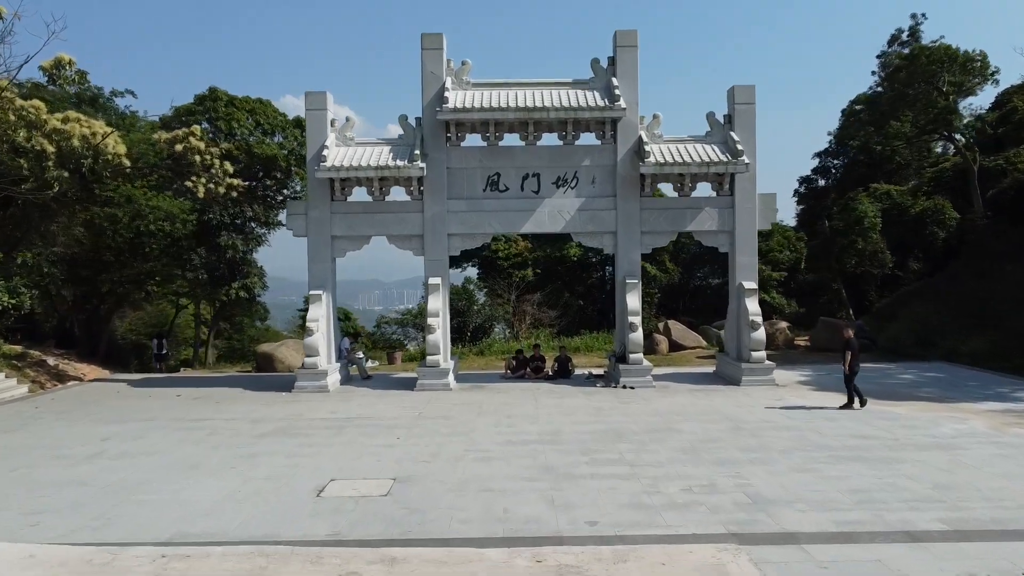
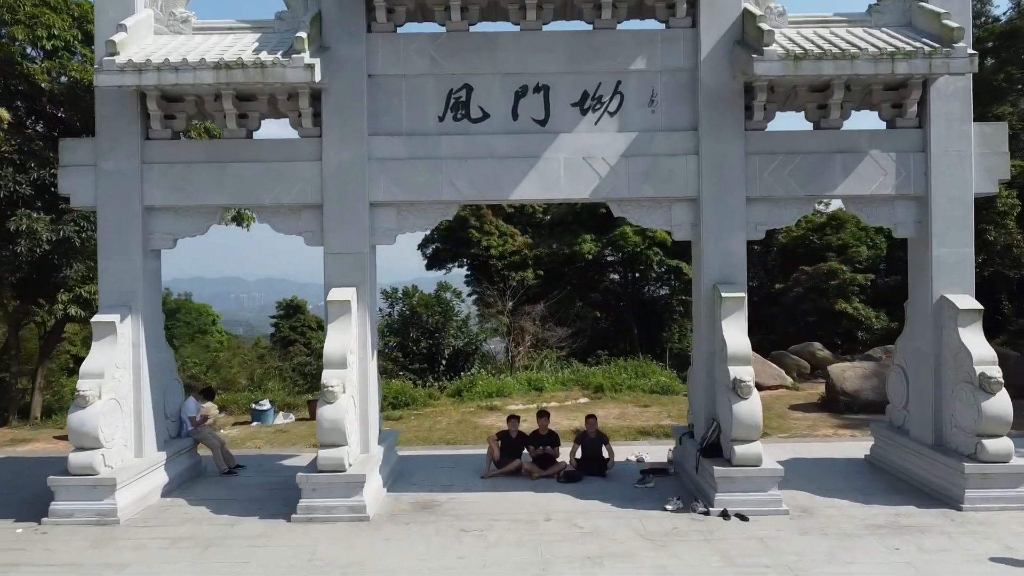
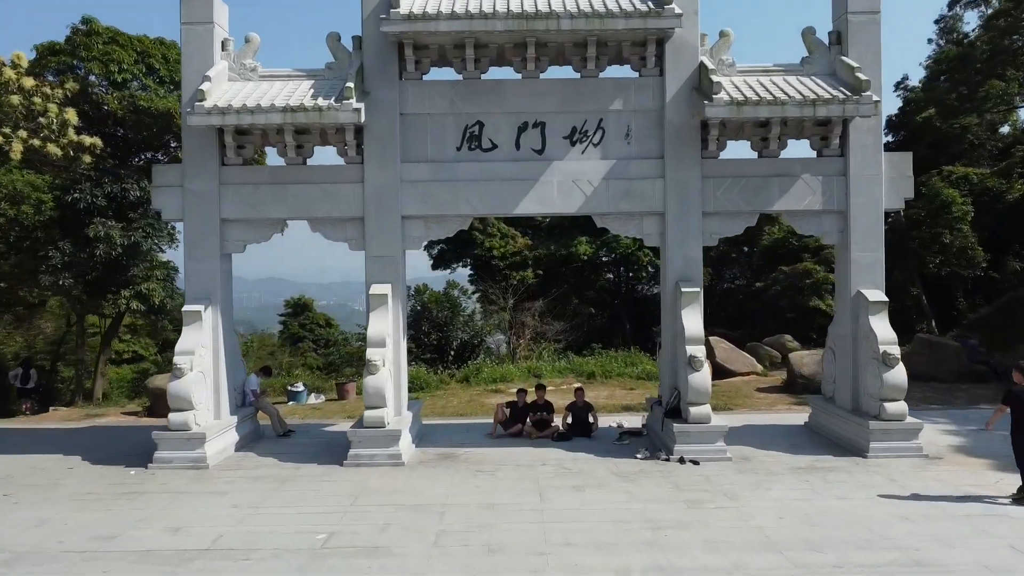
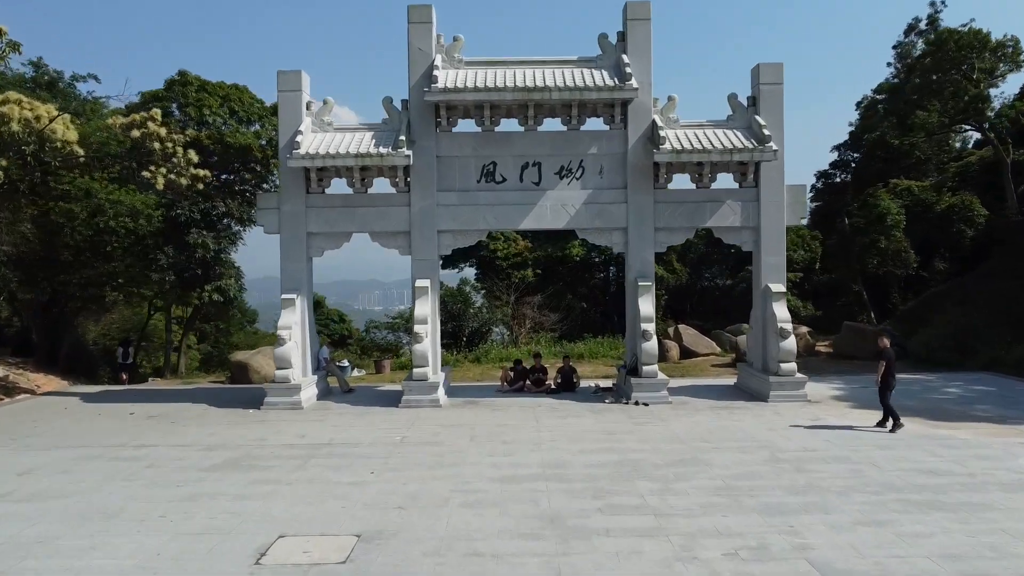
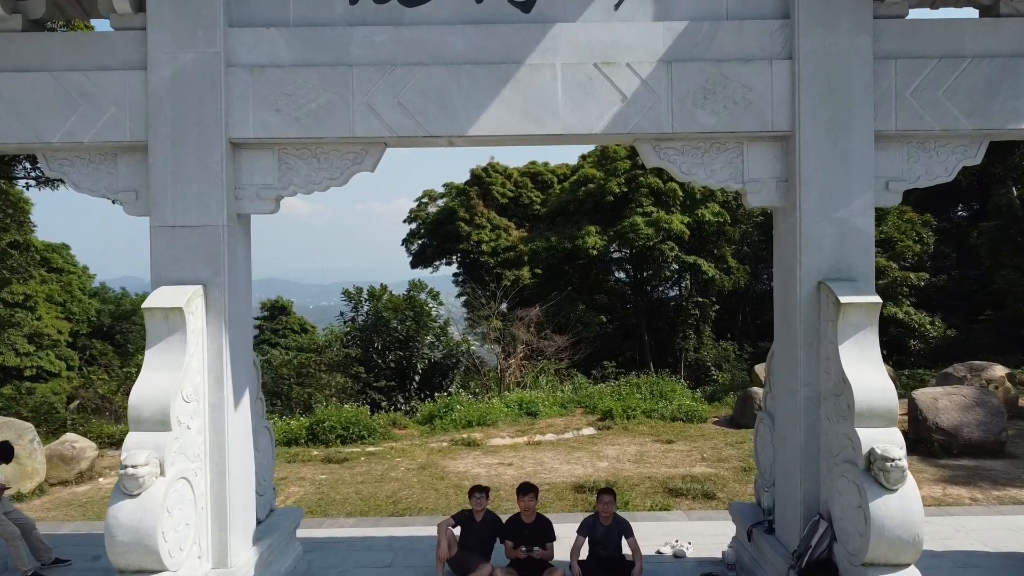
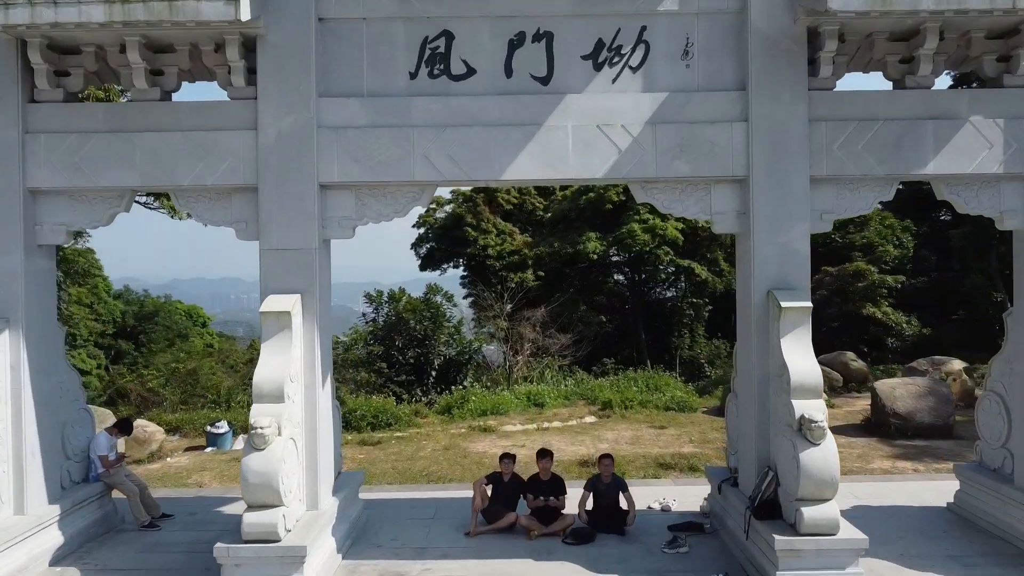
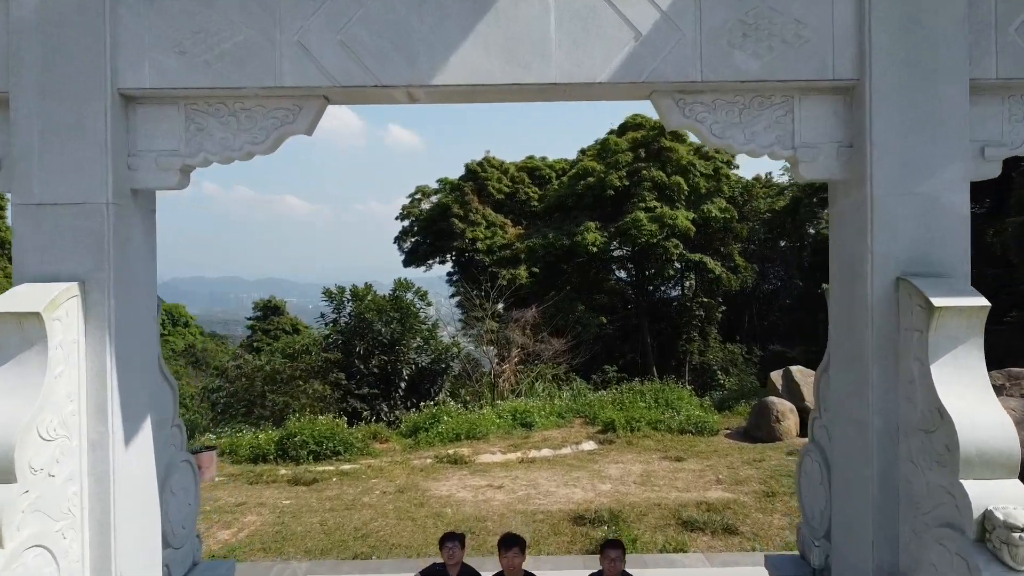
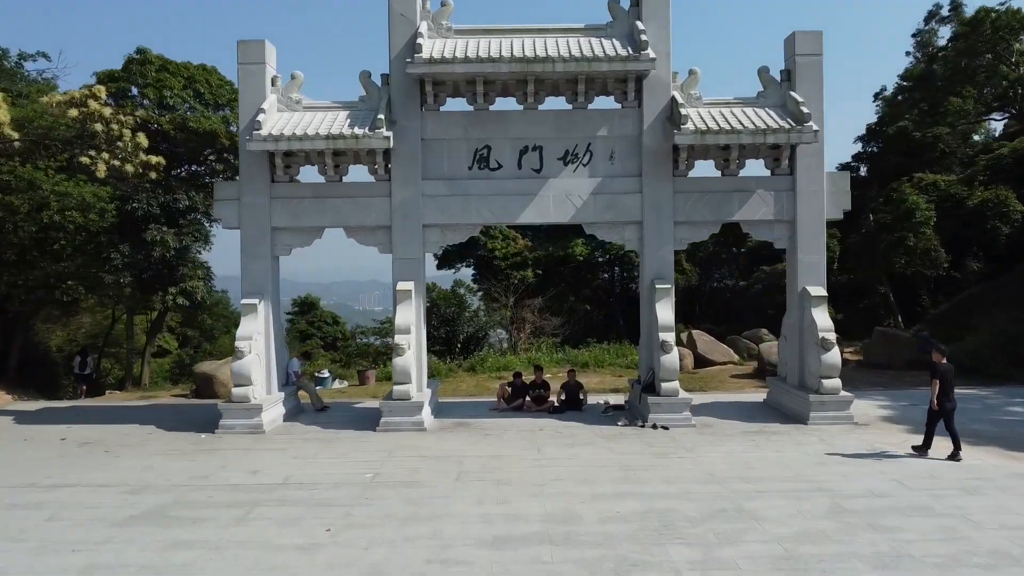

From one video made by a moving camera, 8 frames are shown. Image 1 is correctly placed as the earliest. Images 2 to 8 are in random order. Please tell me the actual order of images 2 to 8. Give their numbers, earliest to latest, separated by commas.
4, 8, 3, 2, 6, 5, 7
